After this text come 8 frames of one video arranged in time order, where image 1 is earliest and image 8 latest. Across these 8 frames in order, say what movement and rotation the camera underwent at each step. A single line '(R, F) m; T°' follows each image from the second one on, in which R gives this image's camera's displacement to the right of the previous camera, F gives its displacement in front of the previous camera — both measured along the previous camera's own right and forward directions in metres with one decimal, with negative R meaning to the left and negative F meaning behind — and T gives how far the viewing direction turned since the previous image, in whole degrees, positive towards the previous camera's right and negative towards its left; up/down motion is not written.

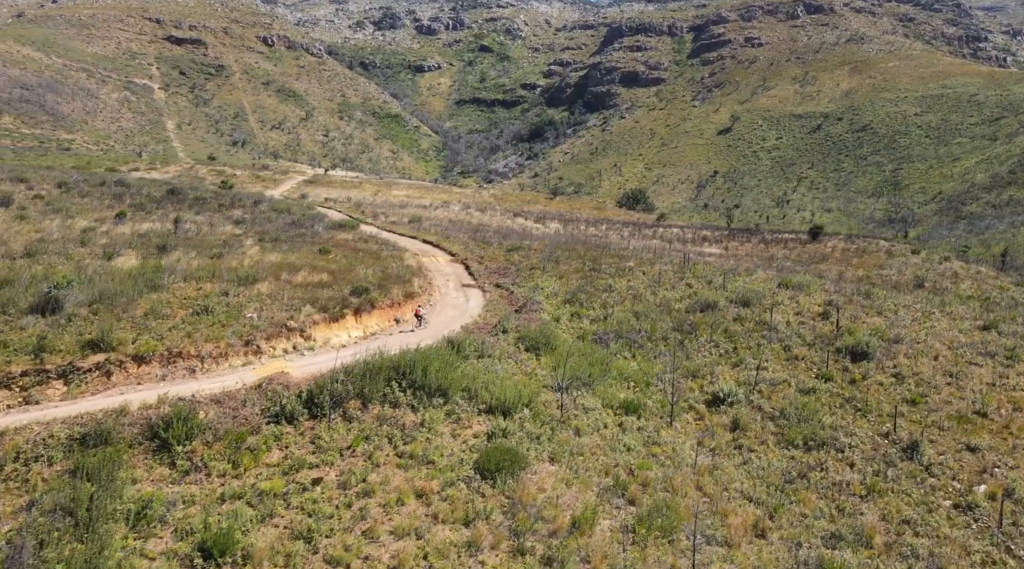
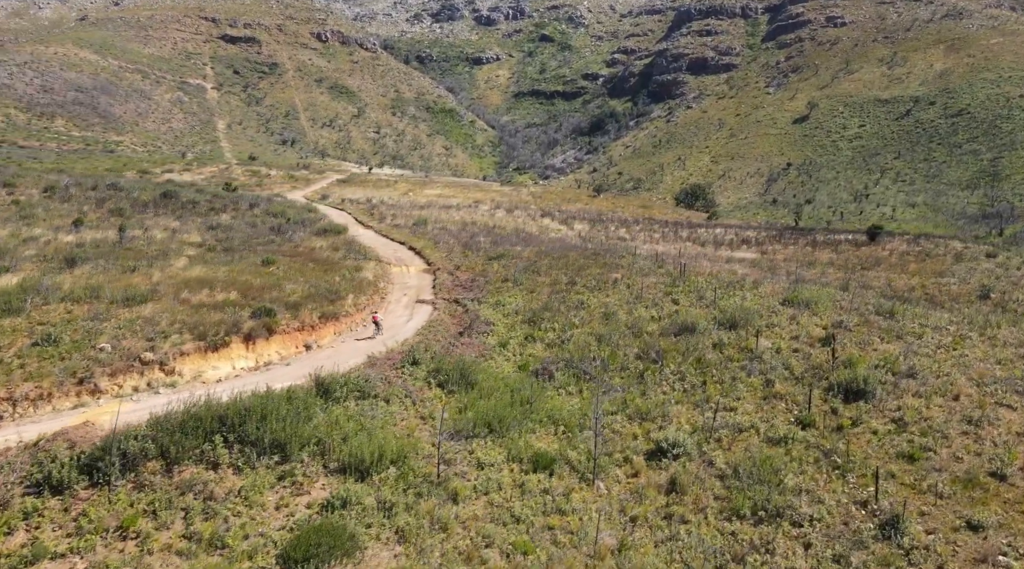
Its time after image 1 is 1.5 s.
(+4.3, +4.0) m; -6°
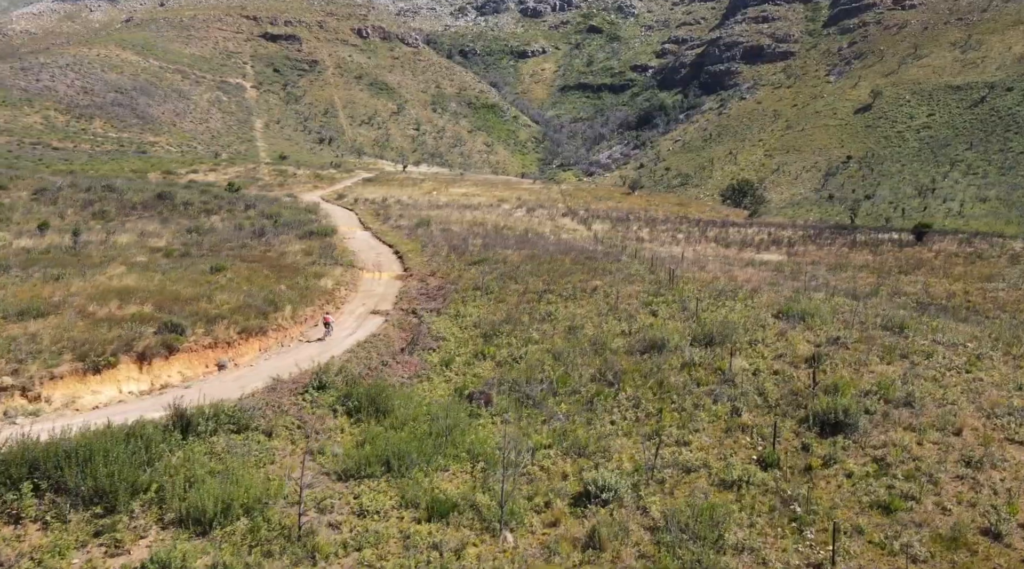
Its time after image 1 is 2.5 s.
(+3.2, +2.7) m; -5°
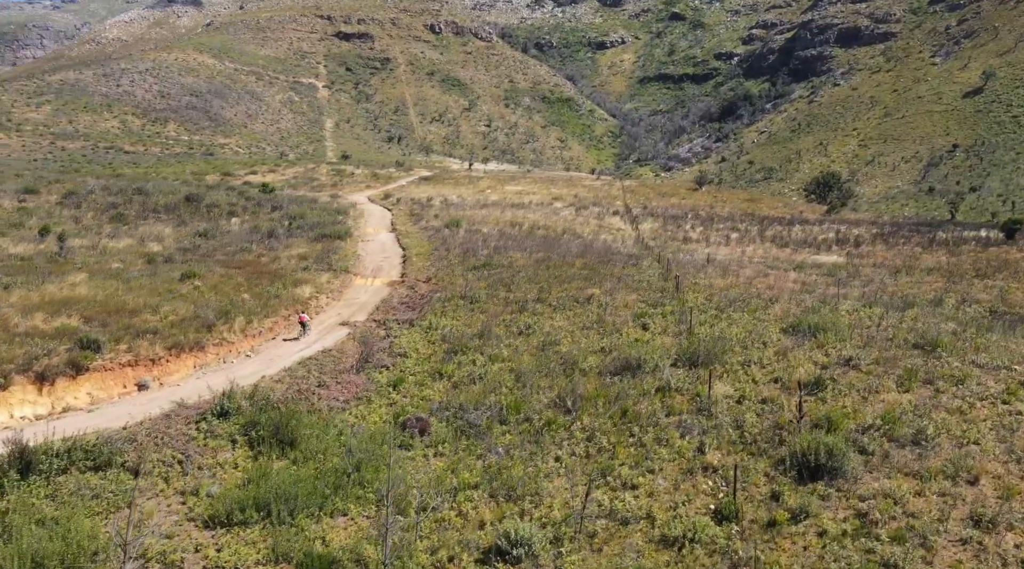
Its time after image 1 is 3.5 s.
(+3.4, +2.7) m; -7°
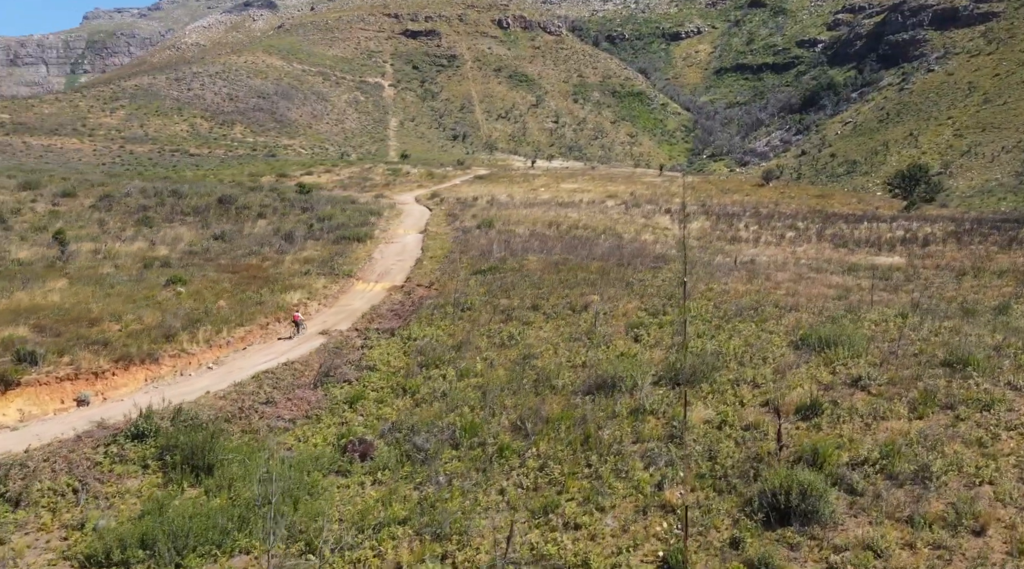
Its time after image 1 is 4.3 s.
(+2.6, +2.0) m; -6°
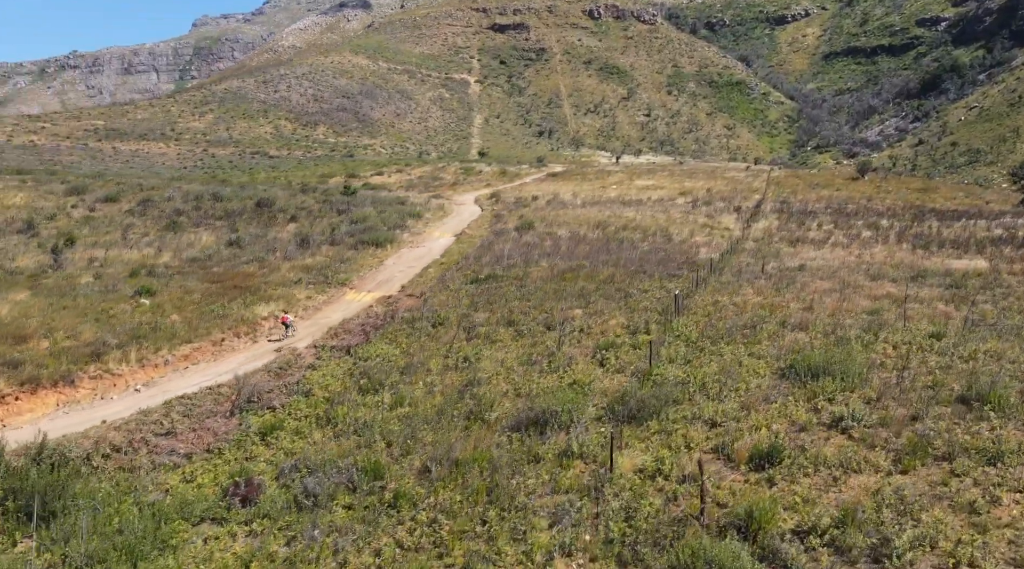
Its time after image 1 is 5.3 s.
(+3.5, +2.6) m; -8°
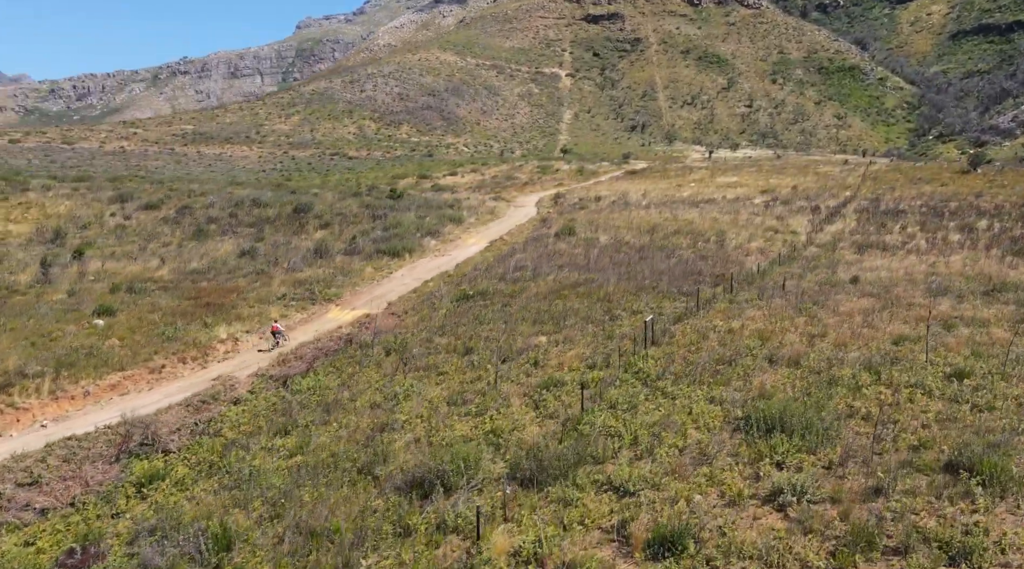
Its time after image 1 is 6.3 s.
(+3.5, +2.6) m; -8°
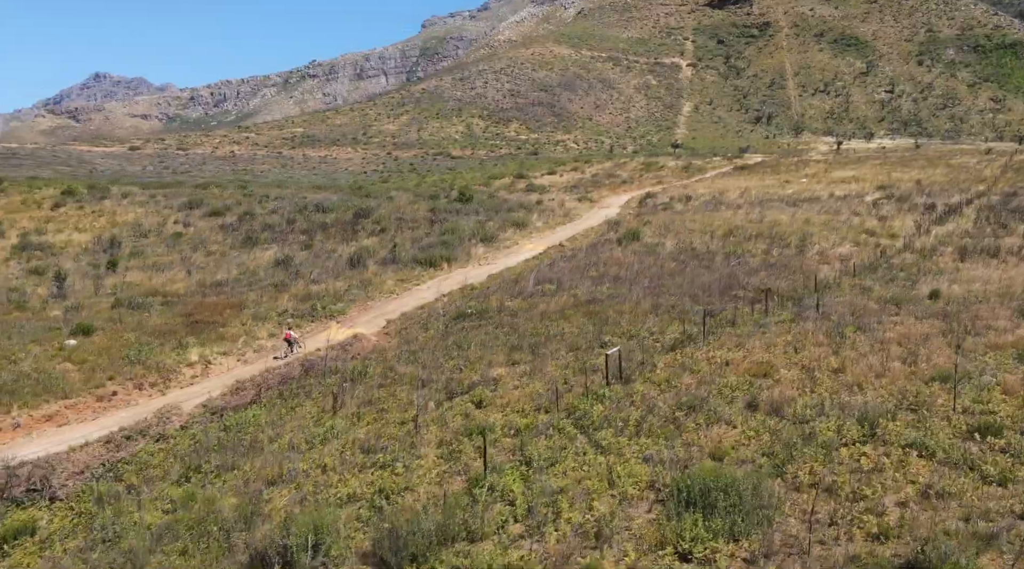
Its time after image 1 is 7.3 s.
(+3.5, +2.6) m; -10°
